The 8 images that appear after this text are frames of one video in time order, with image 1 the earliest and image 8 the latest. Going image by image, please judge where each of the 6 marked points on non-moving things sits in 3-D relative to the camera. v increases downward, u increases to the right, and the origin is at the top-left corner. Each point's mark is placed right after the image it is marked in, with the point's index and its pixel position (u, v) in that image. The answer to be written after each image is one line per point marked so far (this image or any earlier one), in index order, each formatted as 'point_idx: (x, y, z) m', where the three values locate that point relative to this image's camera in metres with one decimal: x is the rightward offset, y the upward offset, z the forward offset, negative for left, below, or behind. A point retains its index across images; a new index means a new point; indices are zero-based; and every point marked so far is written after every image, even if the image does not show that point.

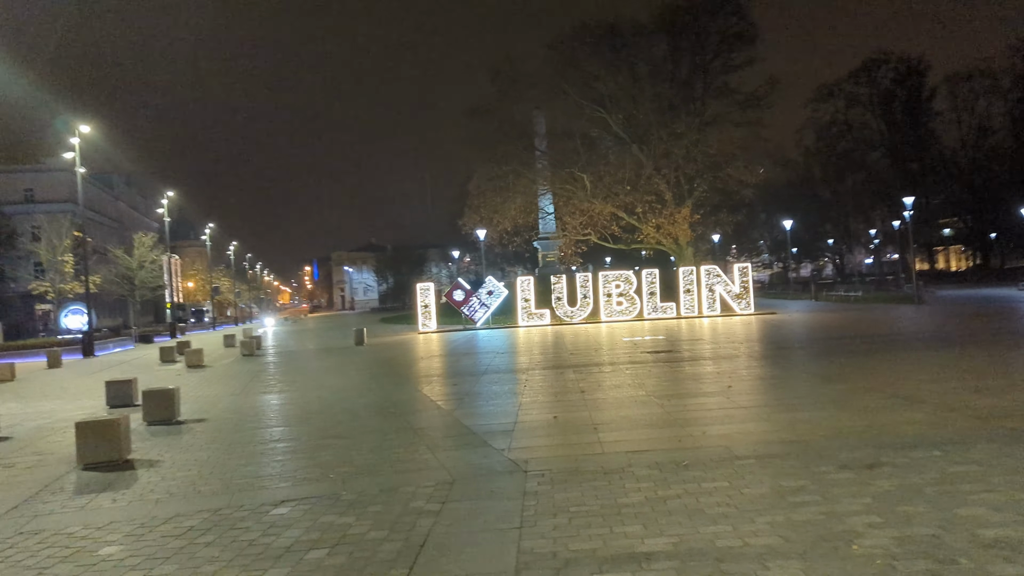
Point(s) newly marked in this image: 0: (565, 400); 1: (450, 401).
0: (+0.7, -1.4, +10.9) m
1: (-0.8, -1.6, +11.9) m
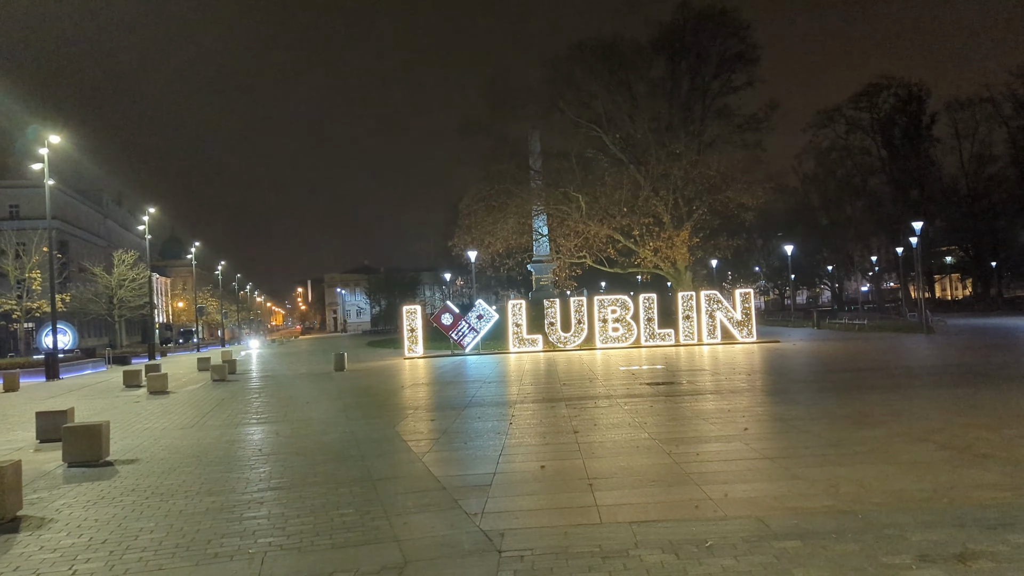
0: (+0.5, -1.7, +9.3) m
1: (-1.0, -1.8, +10.3) m
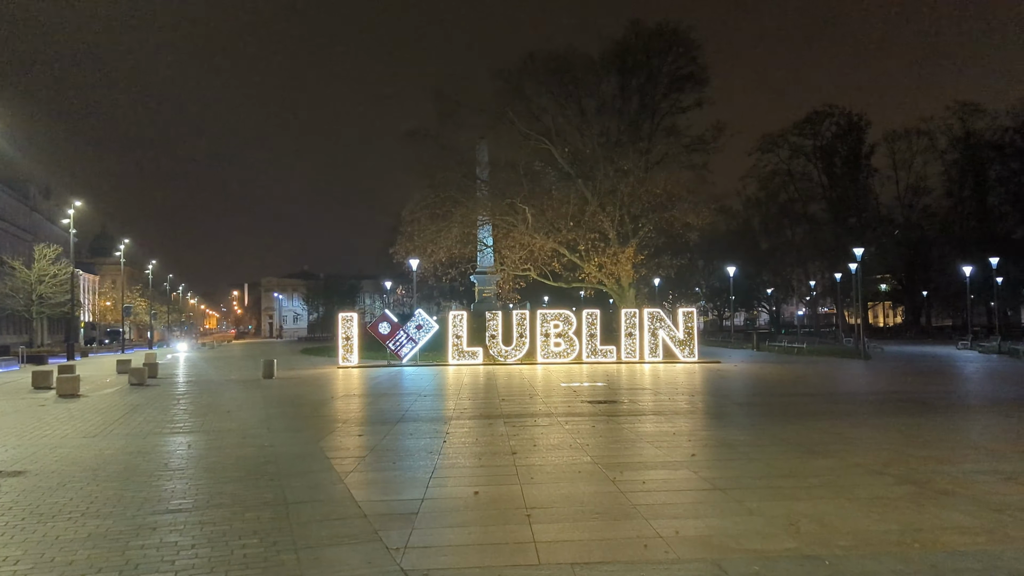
0: (-0.2, -1.8, +8.6) m
1: (-1.7, -1.9, +9.5) m
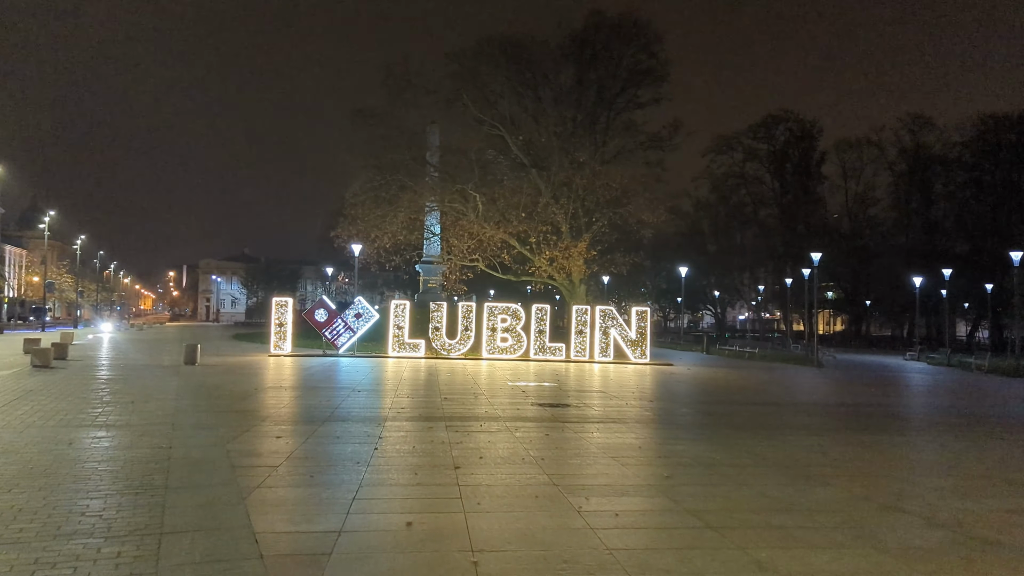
0: (-0.7, -1.6, +7.1) m
1: (-2.3, -1.7, +7.9) m
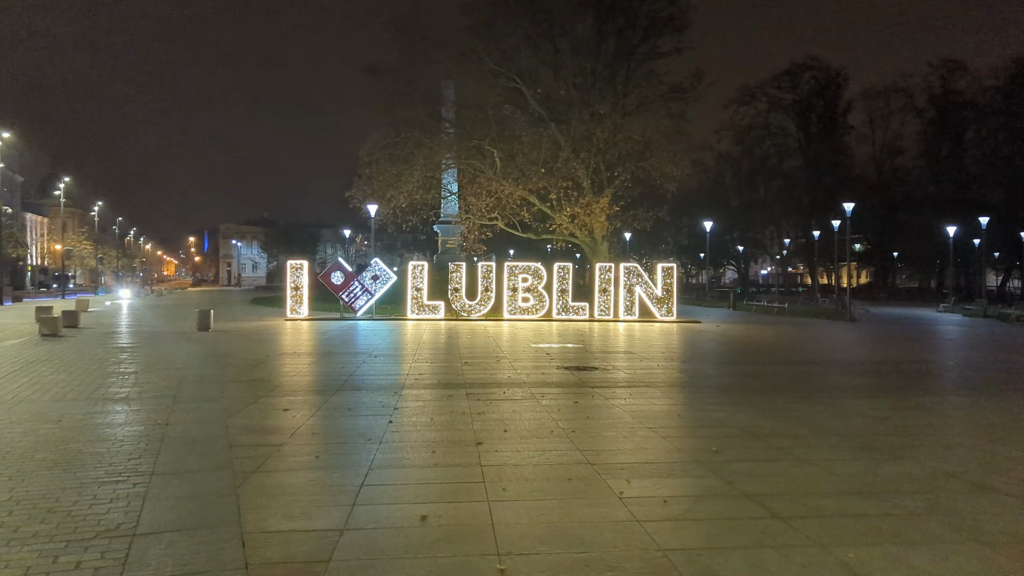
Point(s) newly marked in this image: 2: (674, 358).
0: (-0.5, -1.3, +6.3) m
1: (-2.0, -1.3, +7.1) m
2: (+3.4, -1.5, +17.8) m
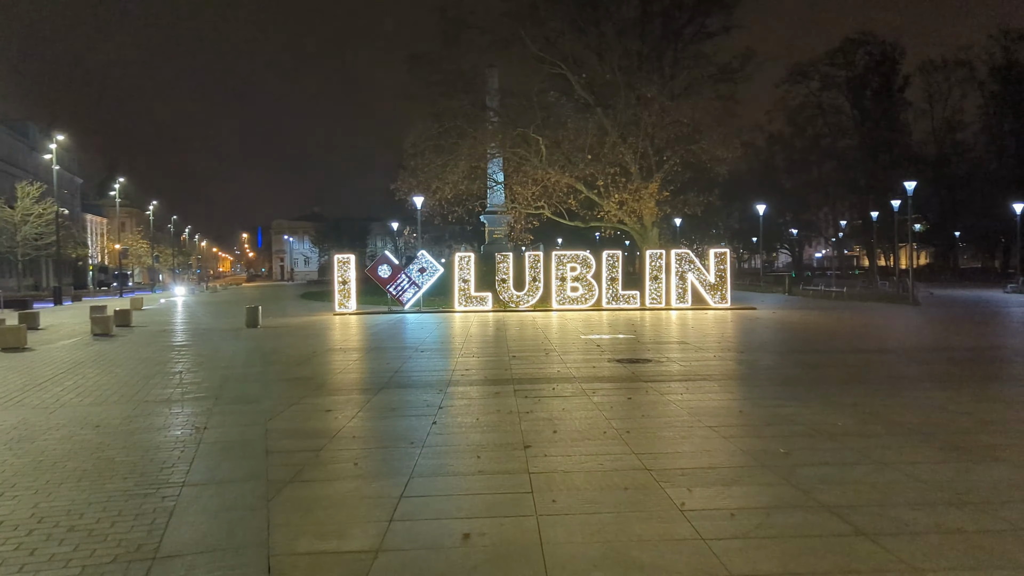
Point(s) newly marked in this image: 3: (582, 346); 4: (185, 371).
0: (-0.1, -1.3, +5.9) m
1: (-1.6, -1.3, +6.8) m
2: (+4.4, -1.2, +17.2) m
3: (+1.4, -1.1, +16.7) m
4: (-5.4, -1.4, +14.1) m
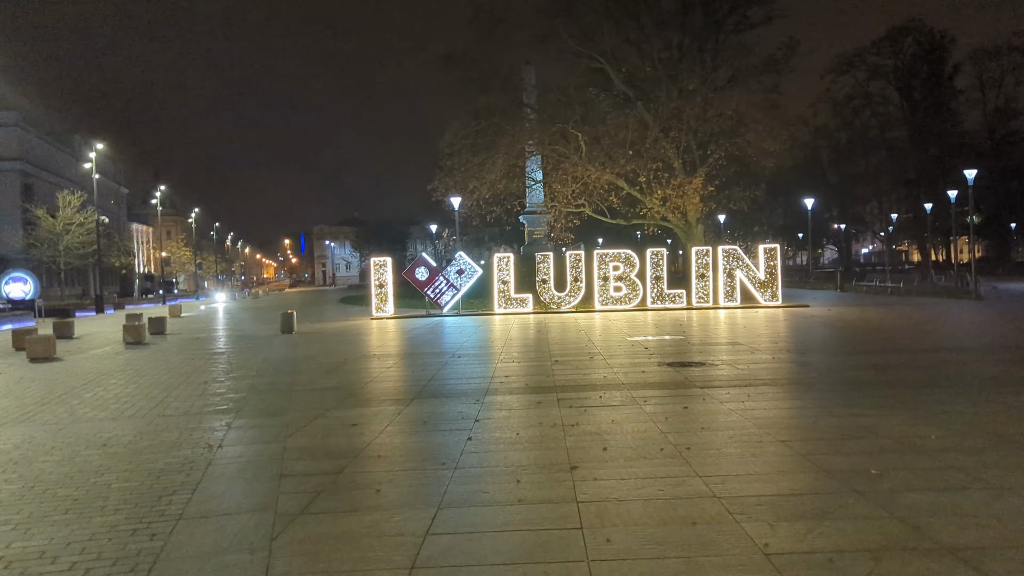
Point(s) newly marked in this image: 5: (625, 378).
0: (+0.1, -1.3, +5.0) m
1: (-1.3, -1.3, +6.0) m
2: (+5.2, -1.1, +16.1) m
3: (+2.1, -1.1, +15.8) m
4: (-4.7, -1.5, +13.5) m
5: (+1.5, -1.2, +11.2) m
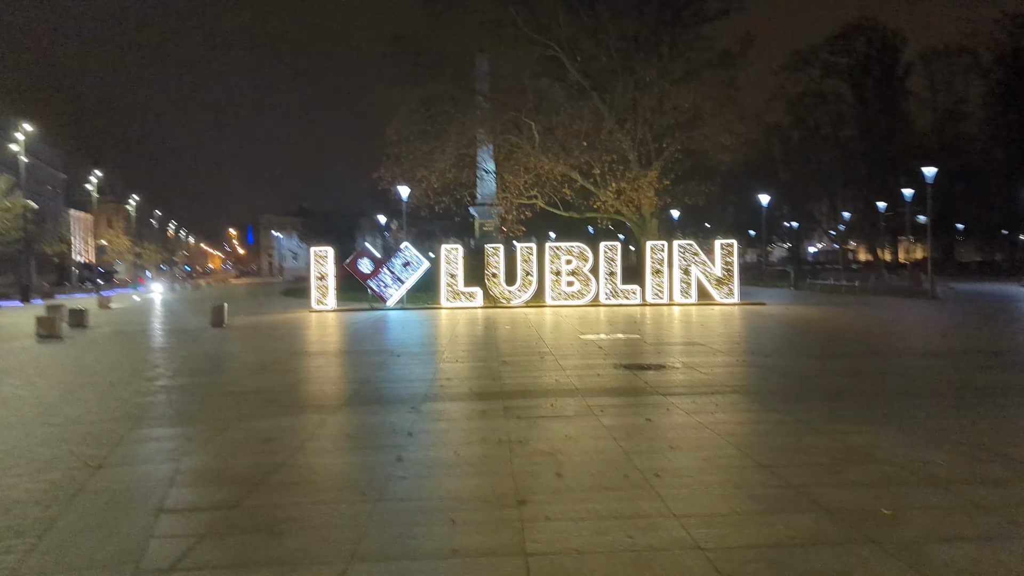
0: (-0.2, -1.3, +4.0) m
1: (-1.7, -1.3, +4.9) m
2: (+4.2, -1.1, +15.3) m
3: (+1.2, -1.0, +14.8) m
4: (-5.5, -1.3, +12.1) m
5: (+0.9, -1.1, +10.2) m
